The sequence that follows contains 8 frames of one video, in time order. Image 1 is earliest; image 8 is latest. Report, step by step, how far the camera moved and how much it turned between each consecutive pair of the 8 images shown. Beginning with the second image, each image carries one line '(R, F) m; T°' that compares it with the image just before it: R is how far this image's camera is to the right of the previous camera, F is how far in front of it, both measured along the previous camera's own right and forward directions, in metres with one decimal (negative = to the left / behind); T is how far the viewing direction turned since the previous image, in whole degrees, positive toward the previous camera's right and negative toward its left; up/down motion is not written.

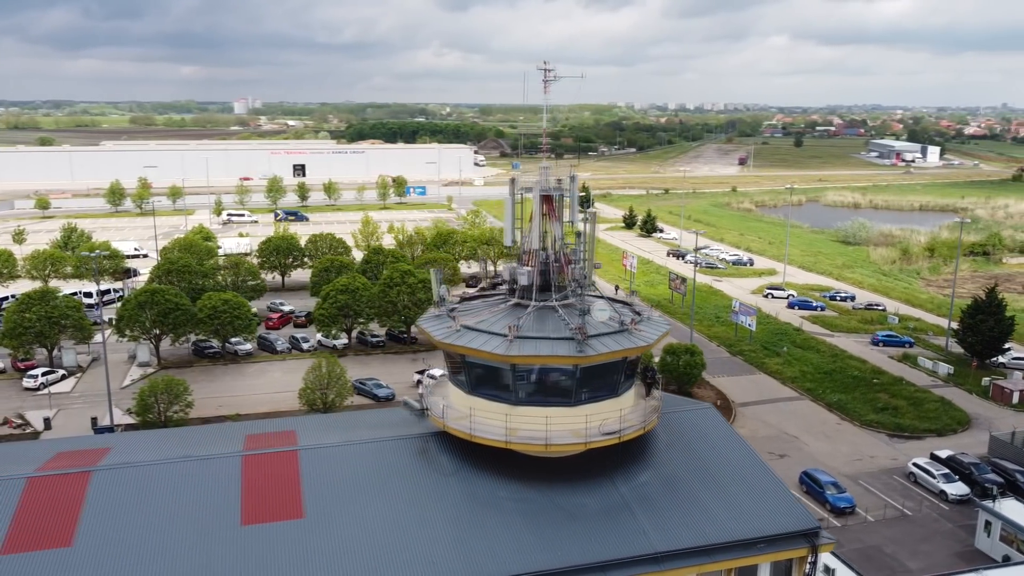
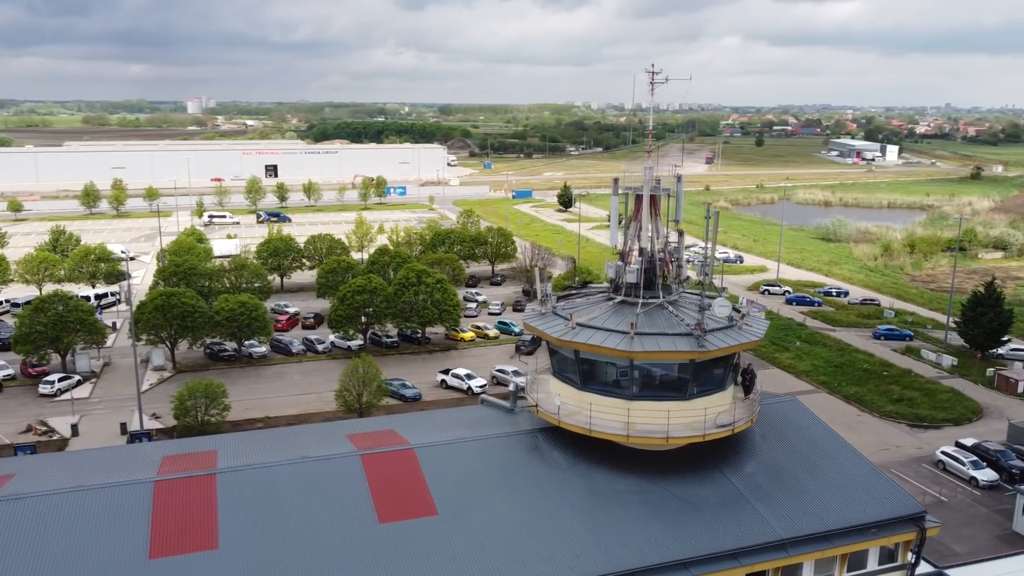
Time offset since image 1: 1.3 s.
(-2.3, -0.2) m; +3°
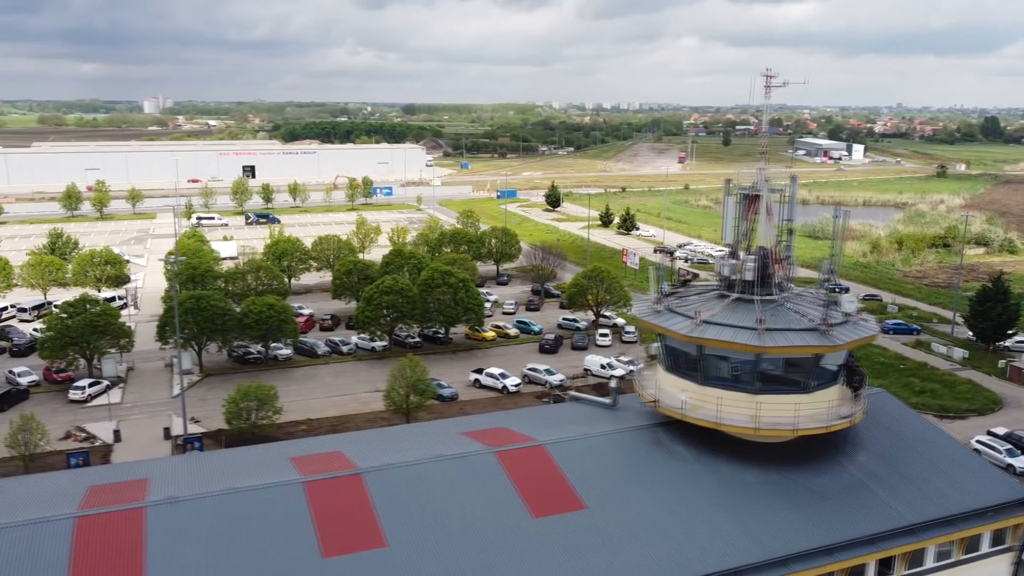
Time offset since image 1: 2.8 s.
(-2.5, -0.2) m; +3°
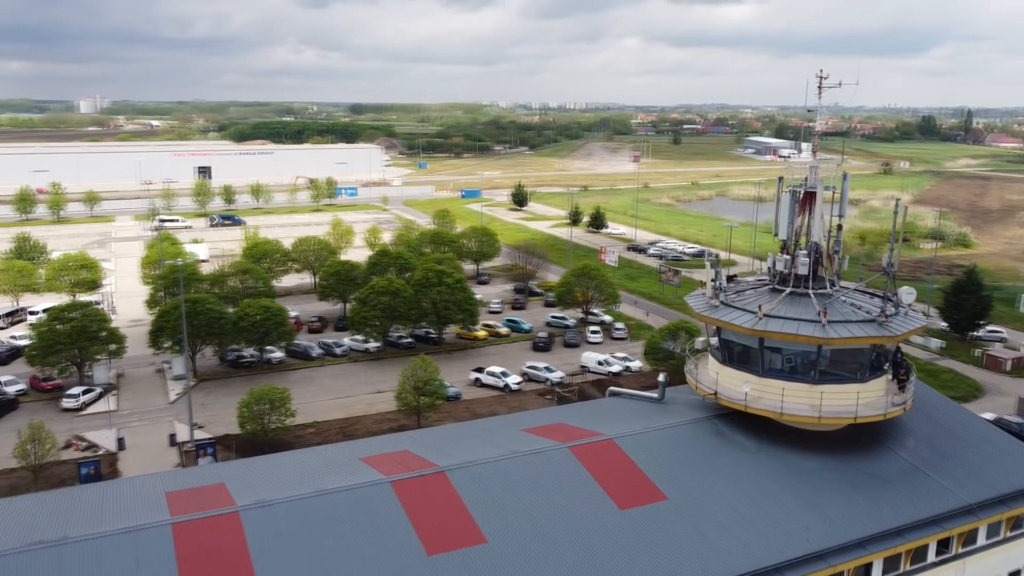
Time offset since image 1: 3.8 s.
(-1.9, -0.1) m; +4°
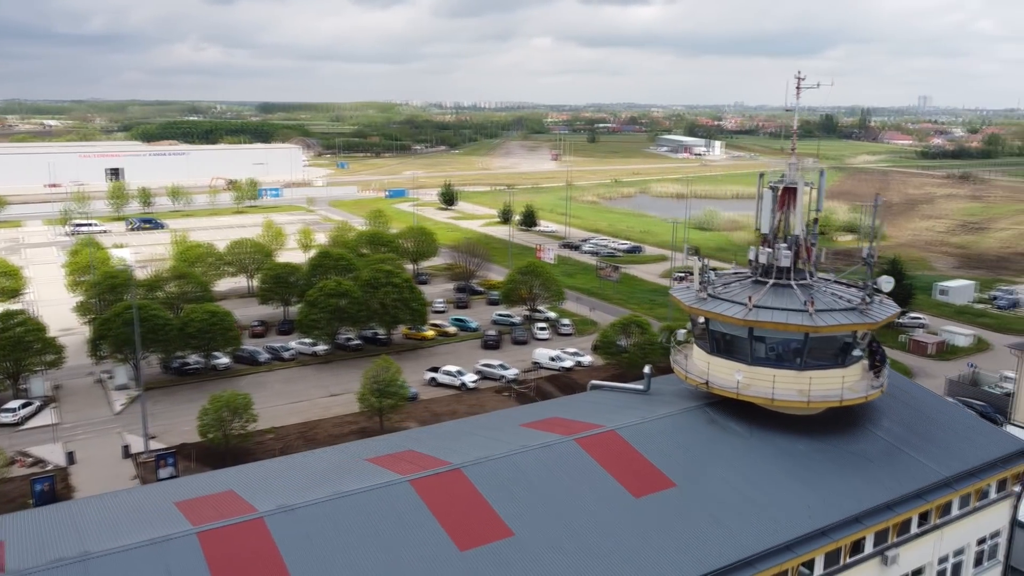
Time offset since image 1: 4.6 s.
(-1.4, -0.1) m; +6°
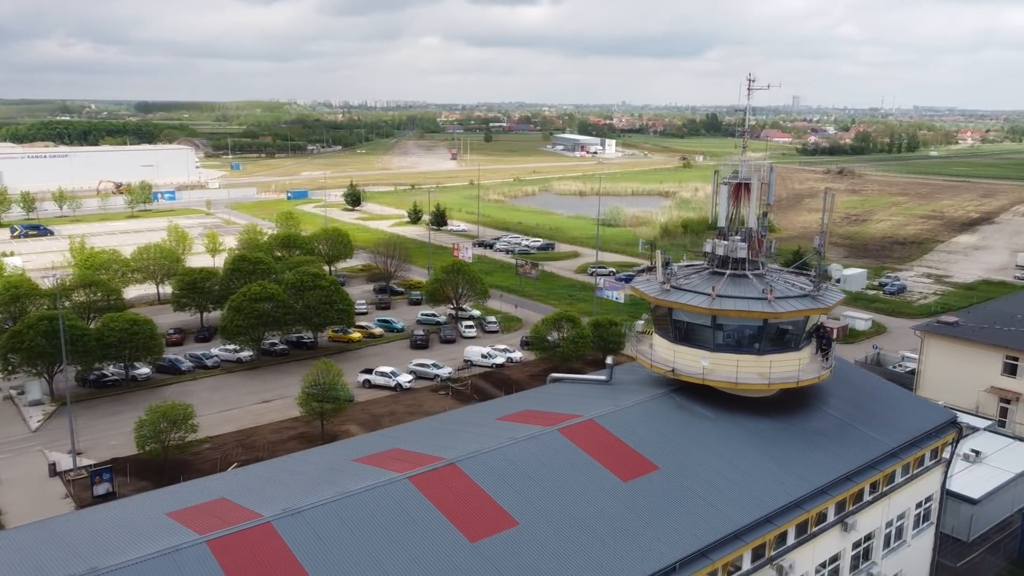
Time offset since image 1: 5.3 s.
(-1.4, -0.2) m; +7°
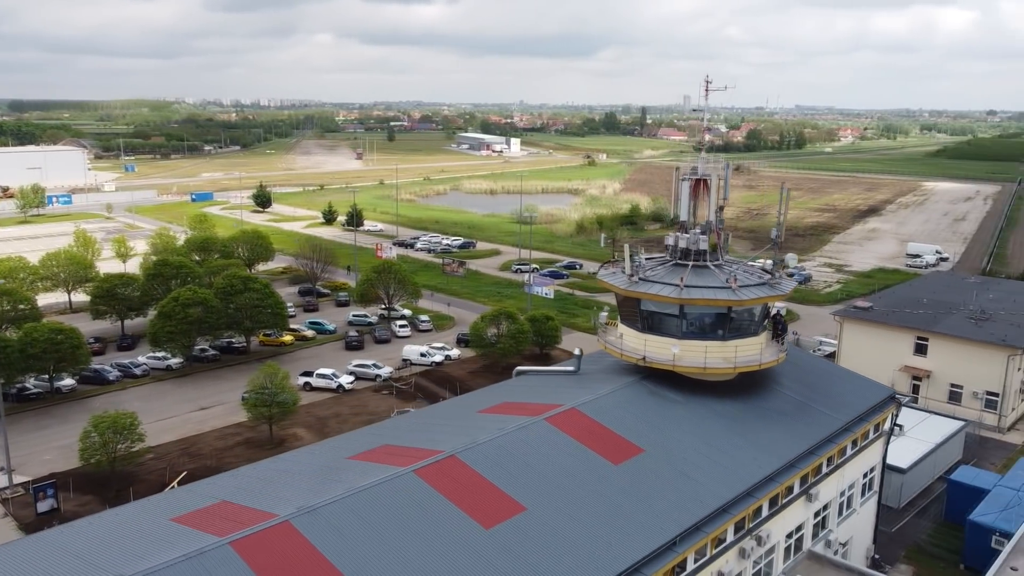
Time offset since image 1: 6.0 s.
(-1.4, -0.3) m; +7°
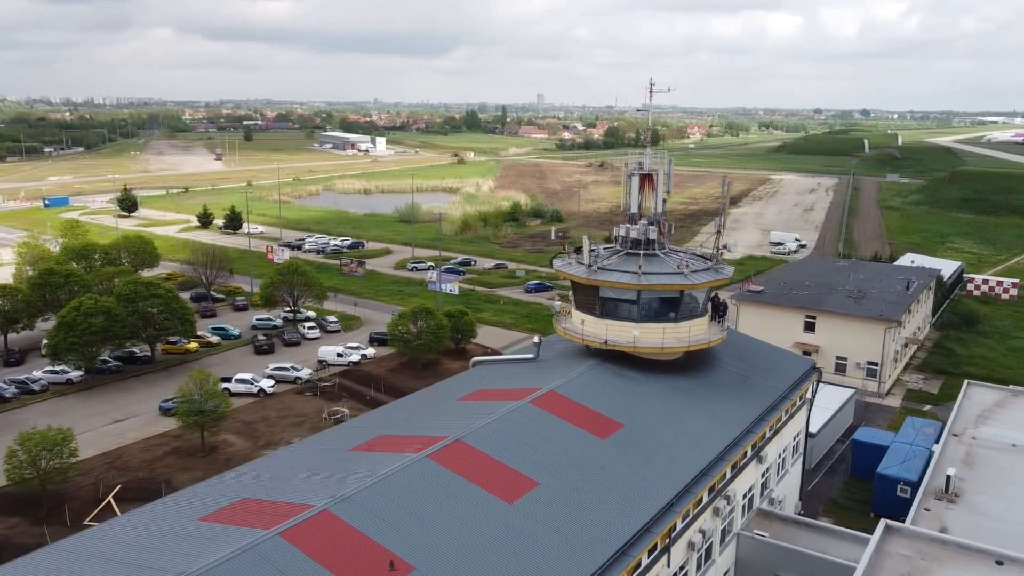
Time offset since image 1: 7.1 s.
(-2.1, -0.6) m; +10°
